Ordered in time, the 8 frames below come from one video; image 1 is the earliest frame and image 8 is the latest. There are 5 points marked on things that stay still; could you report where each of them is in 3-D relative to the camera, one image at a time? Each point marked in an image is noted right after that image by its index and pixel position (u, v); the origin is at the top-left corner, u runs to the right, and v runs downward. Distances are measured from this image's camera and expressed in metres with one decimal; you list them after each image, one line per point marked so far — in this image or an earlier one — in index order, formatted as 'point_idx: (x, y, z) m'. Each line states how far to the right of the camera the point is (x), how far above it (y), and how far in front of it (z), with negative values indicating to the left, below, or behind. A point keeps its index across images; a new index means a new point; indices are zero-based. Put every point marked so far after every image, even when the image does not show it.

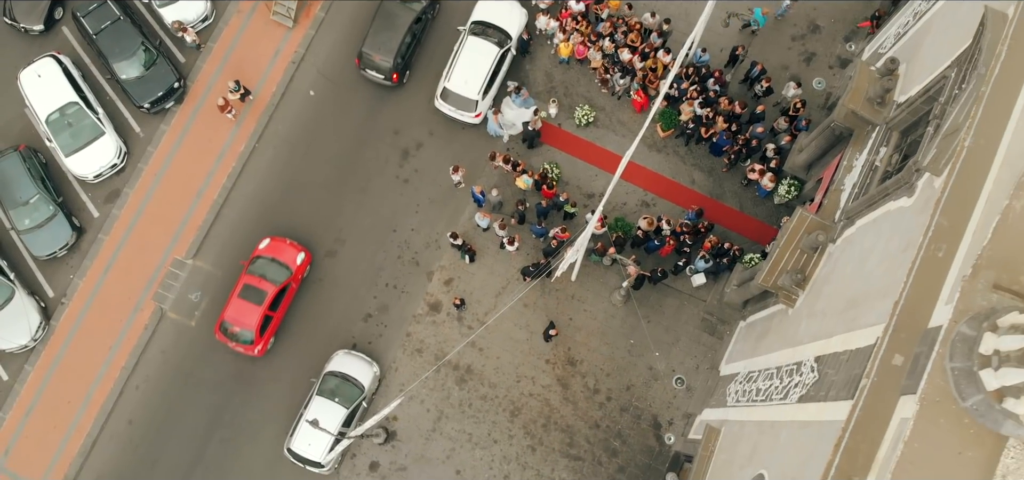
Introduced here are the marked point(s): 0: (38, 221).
0: (-8.7, +0.4, +17.0) m
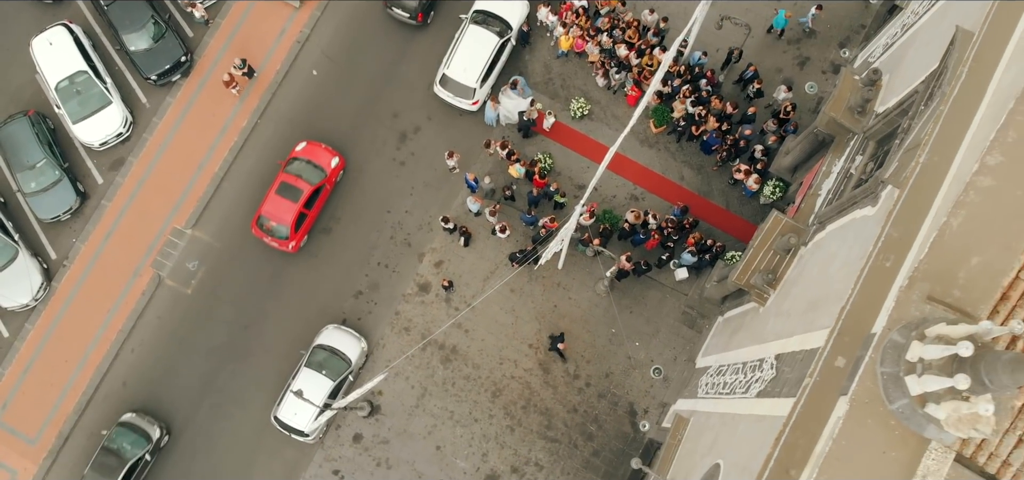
0: (-8.9, +1.0, +17.5) m
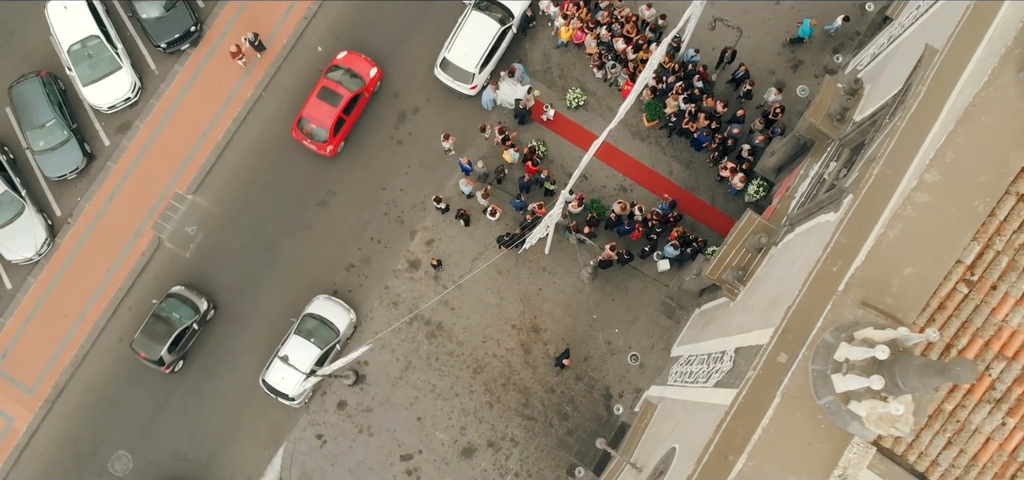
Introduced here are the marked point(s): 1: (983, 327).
0: (-9.0, +1.9, +18.1) m
1: (+4.6, -0.8, +9.0) m
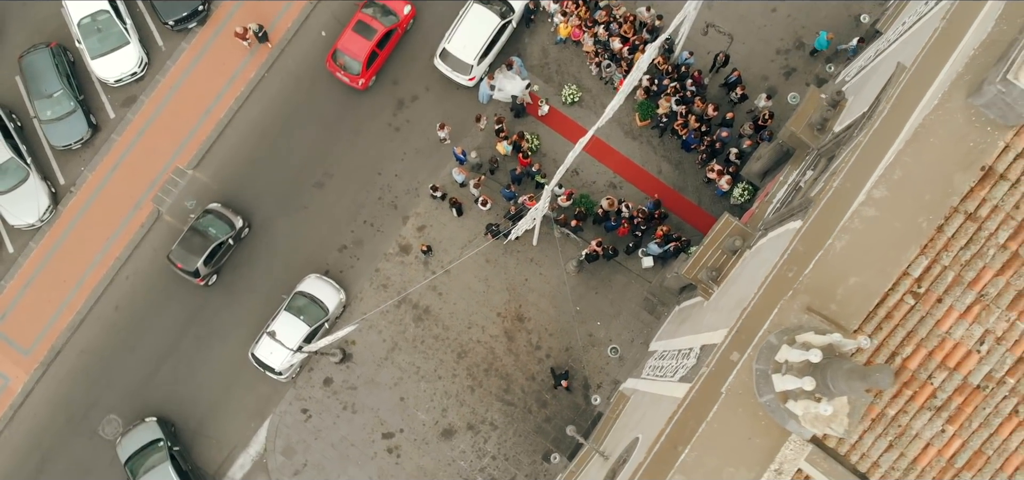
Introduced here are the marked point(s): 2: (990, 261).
0: (-9.1, +2.5, +18.6) m
1: (+4.2, -1.0, +9.4) m
2: (+4.8, -0.2, +9.4) m
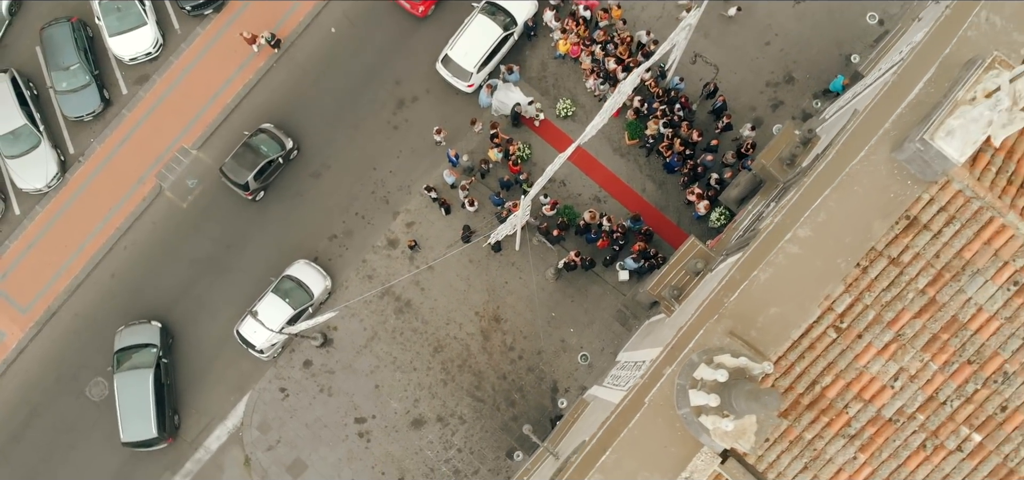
0: (-9.2, +3.2, +19.4) m
1: (+3.7, -1.4, +10.1) m
2: (+4.3, -0.7, +10.1) m
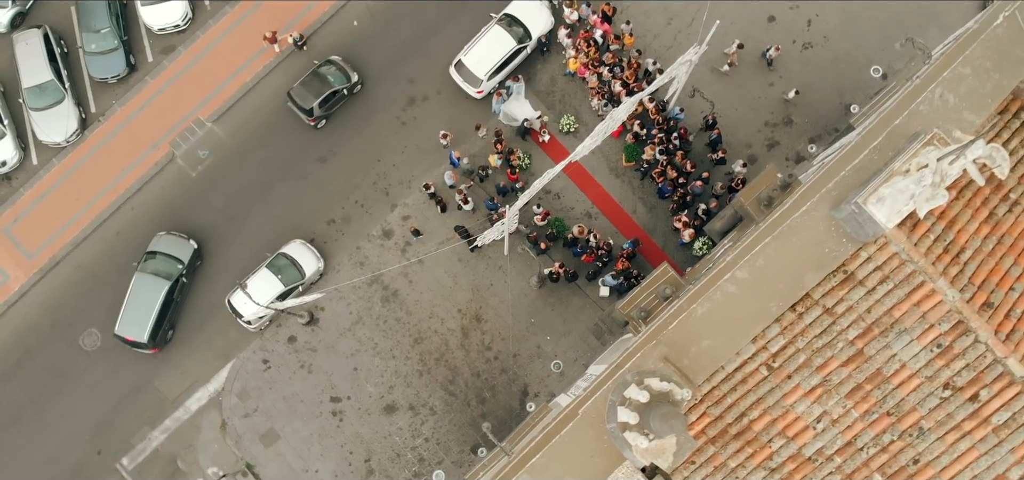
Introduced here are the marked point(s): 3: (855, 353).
0: (-9.0, +4.2, +20.3) m
1: (+3.1, -1.9, +10.8) m
2: (+3.8, -1.3, +10.7) m
3: (+4.0, -1.3, +10.7) m
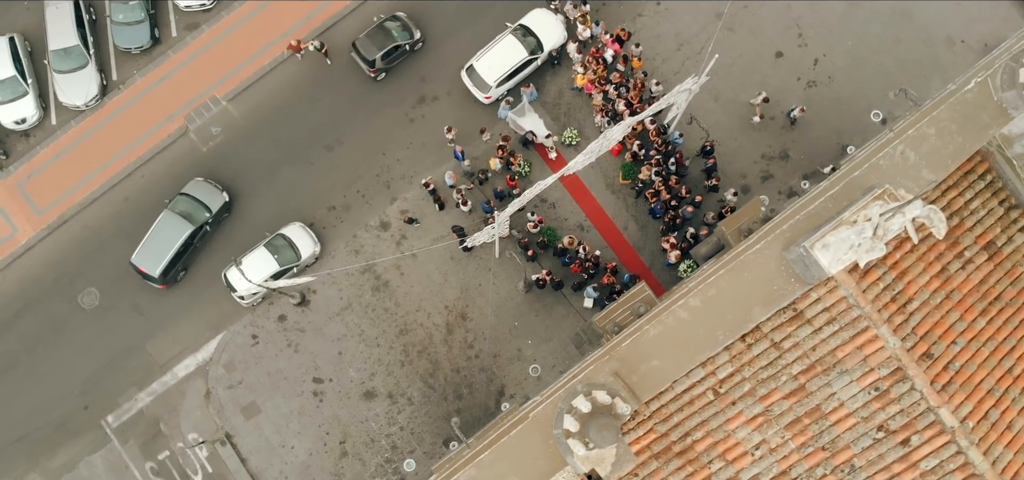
0: (-8.7, +5.0, +21.0) m
1: (+2.5, -2.3, +11.3) m
2: (+3.3, -1.8, +11.2) m
3: (+3.5, -1.8, +11.2) m
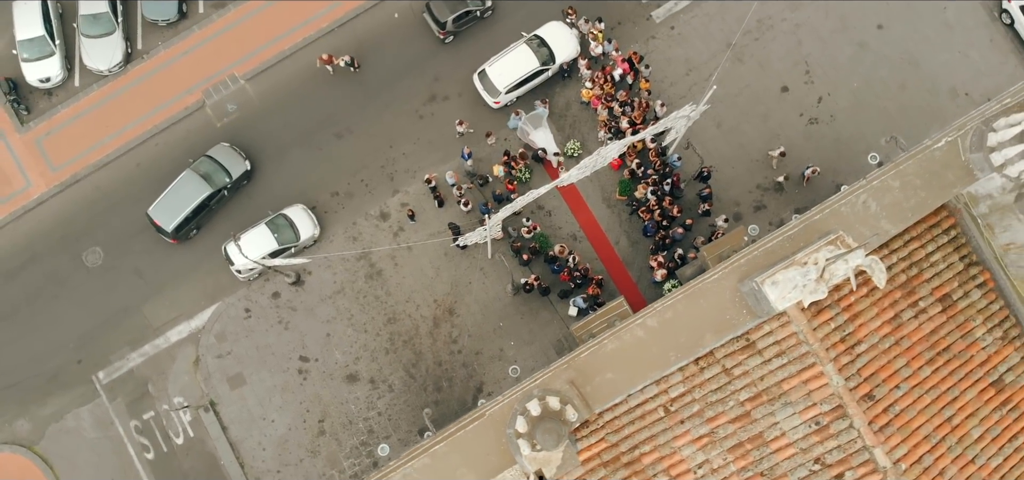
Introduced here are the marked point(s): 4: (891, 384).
0: (-8.3, +5.8, +21.7) m
1: (+2.0, -2.6, +11.9) m
2: (+2.8, -2.2, +11.8) m
3: (+3.0, -2.2, +11.8) m
4: (+5.0, -1.9, +12.1) m
